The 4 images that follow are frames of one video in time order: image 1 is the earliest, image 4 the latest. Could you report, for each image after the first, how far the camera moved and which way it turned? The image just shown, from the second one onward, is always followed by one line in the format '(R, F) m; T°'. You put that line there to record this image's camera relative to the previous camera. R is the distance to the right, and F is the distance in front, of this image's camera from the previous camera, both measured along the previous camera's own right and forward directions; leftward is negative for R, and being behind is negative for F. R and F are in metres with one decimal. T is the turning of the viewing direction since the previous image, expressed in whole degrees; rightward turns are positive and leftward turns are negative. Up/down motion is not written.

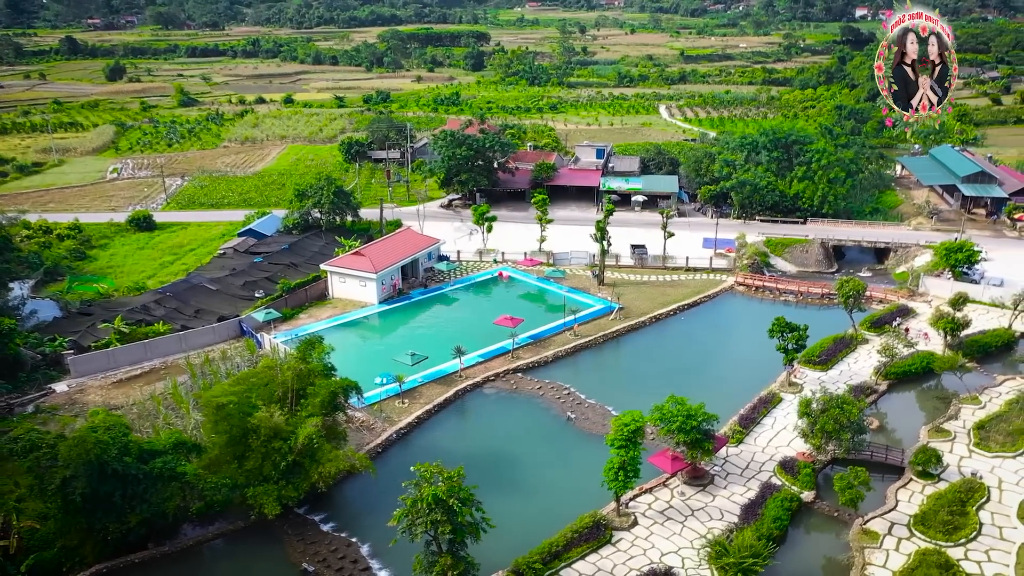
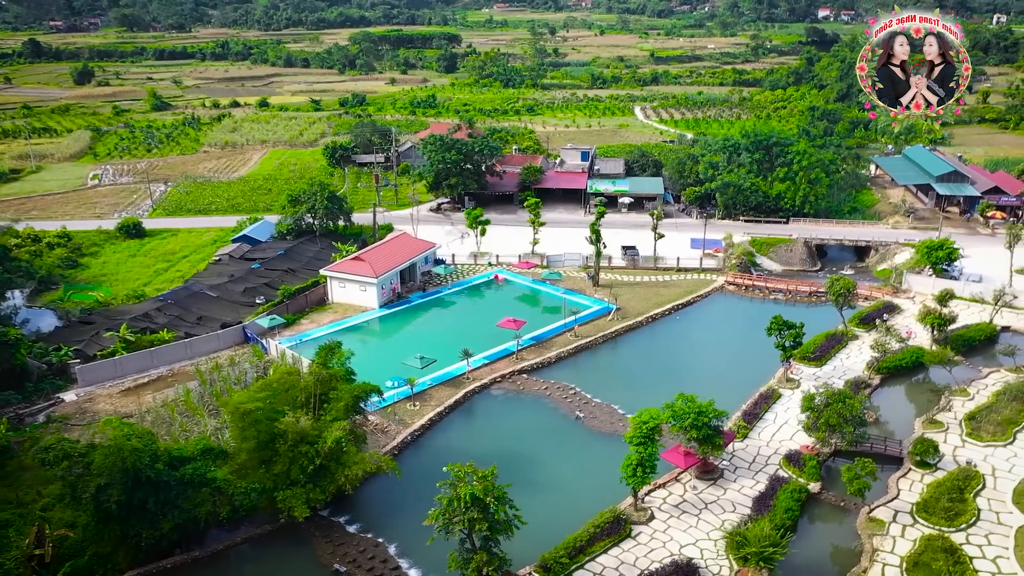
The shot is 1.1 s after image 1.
(-1.1, -0.5) m; +2°
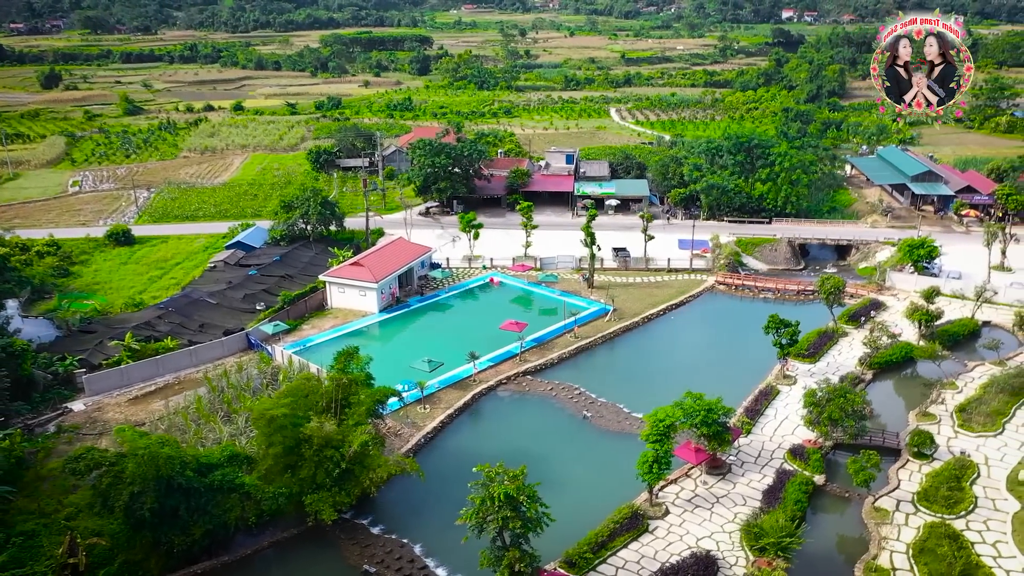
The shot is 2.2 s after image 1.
(-1.1, -0.4) m; +2°
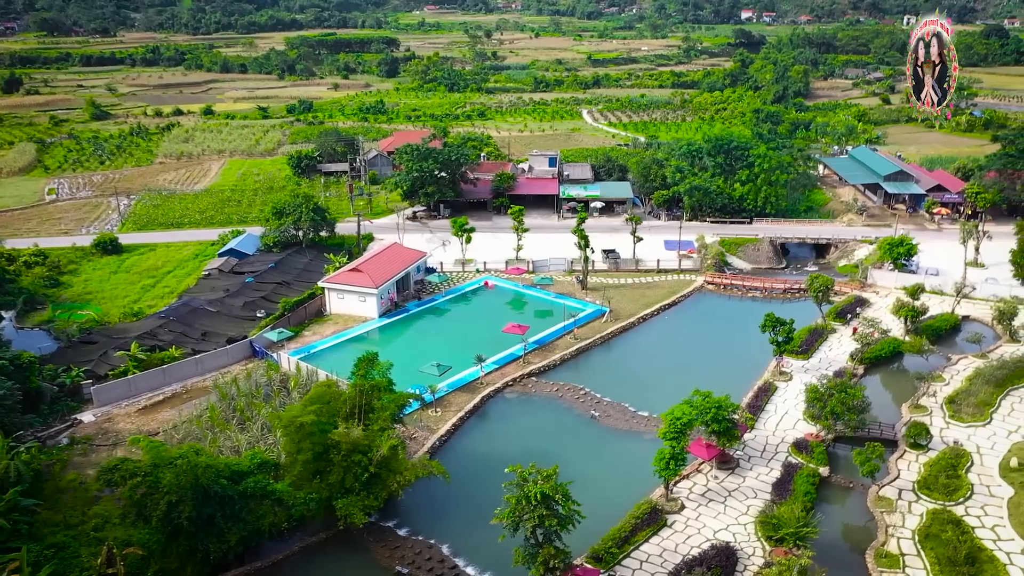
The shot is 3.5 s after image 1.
(-1.3, -0.5) m; +2°
